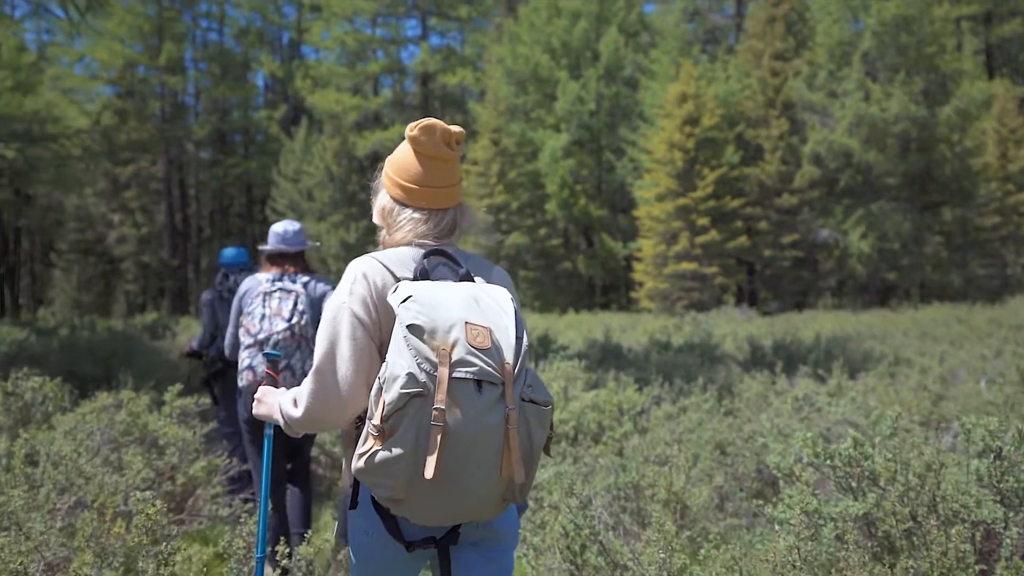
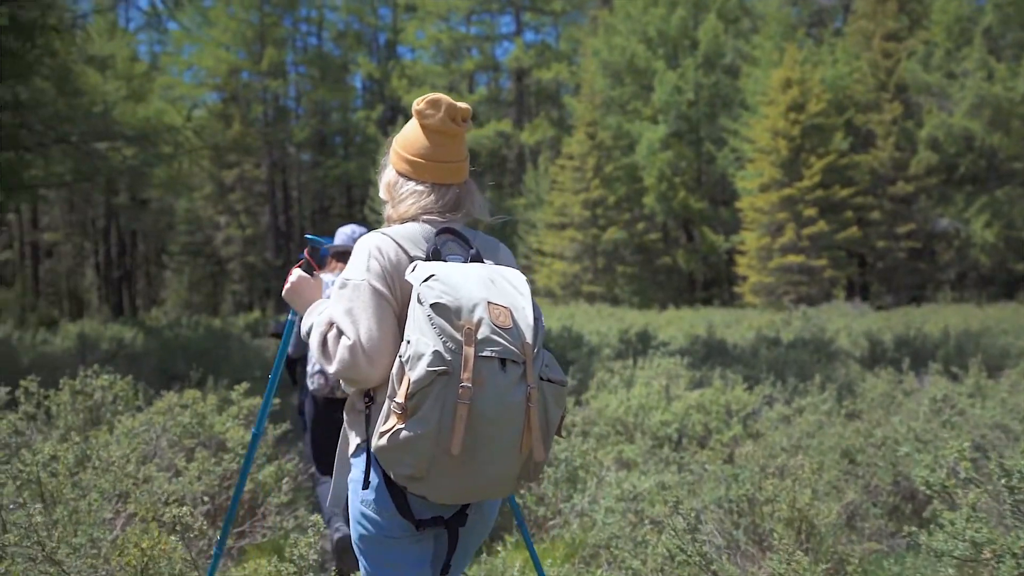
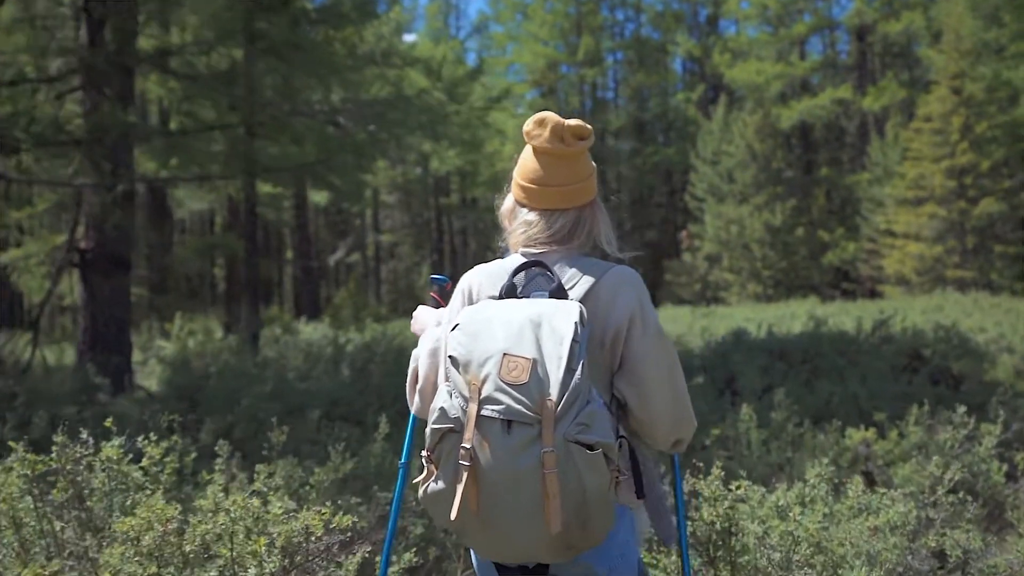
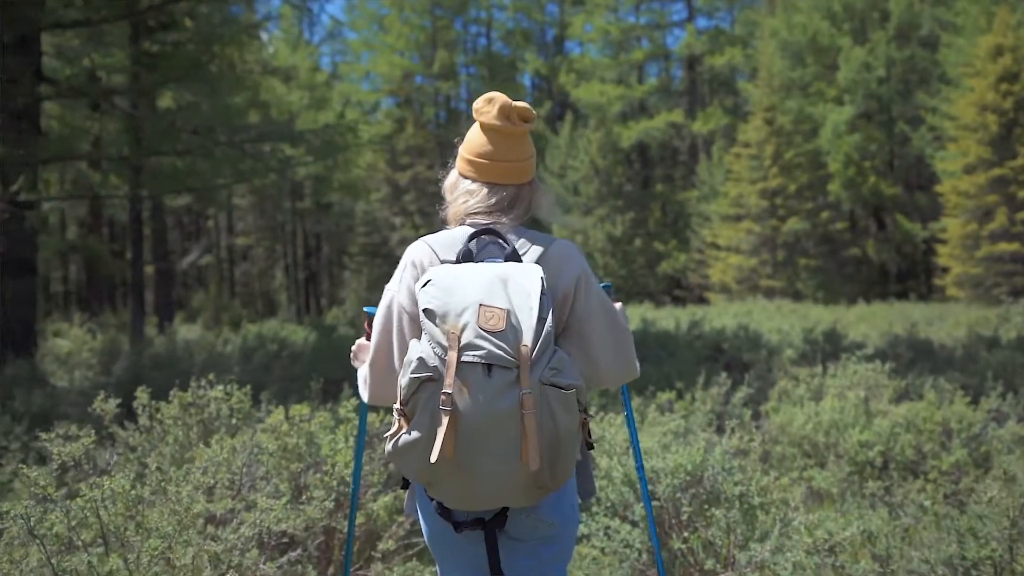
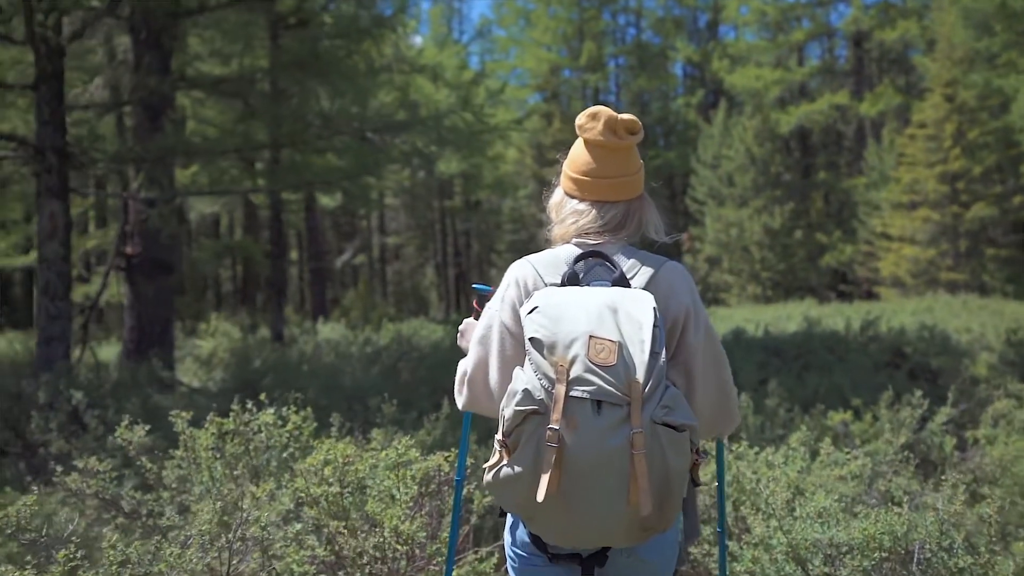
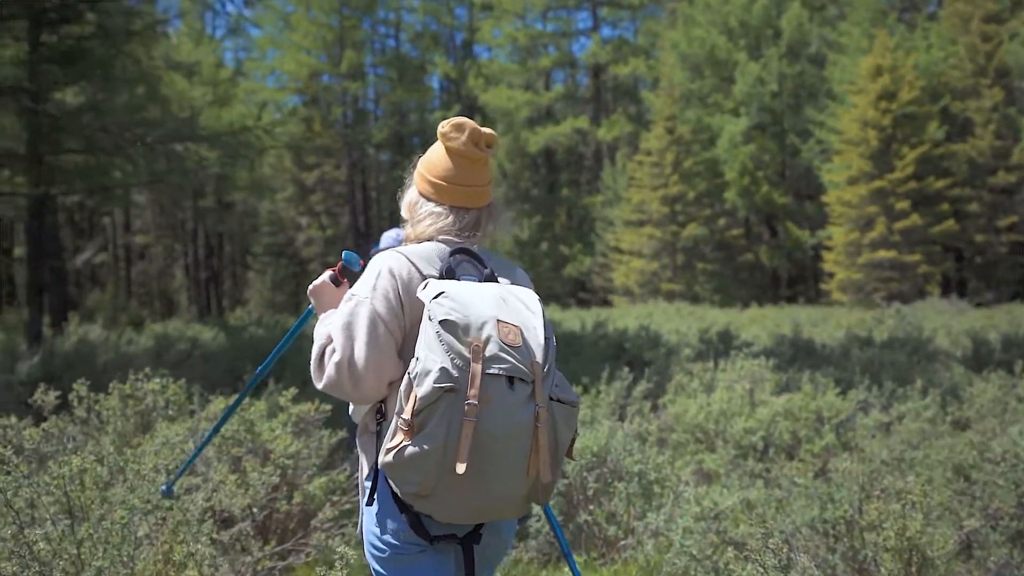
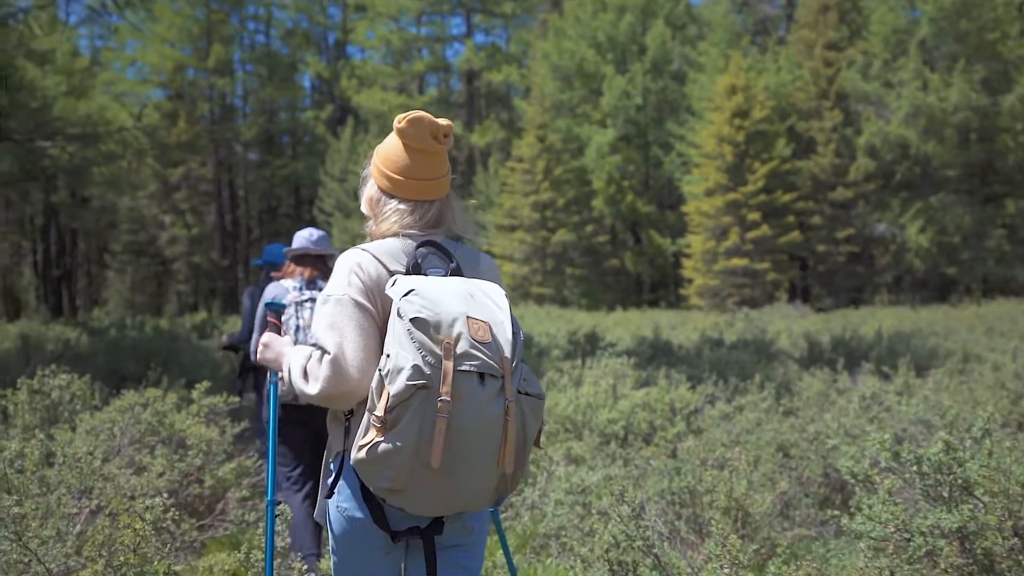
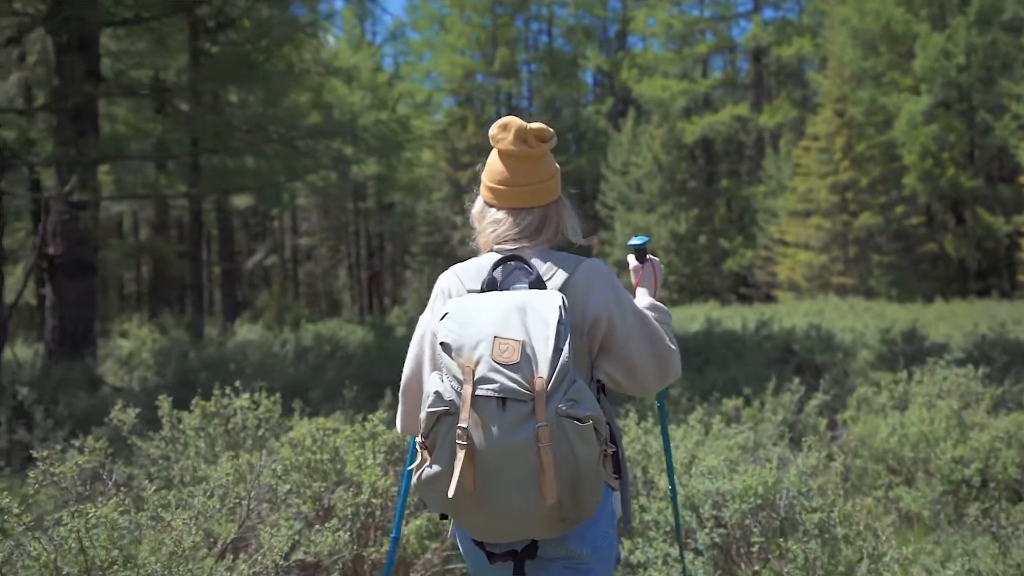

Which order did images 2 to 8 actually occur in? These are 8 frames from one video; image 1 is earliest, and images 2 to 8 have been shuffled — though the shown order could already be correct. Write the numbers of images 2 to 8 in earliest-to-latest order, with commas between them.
7, 2, 6, 4, 8, 5, 3
